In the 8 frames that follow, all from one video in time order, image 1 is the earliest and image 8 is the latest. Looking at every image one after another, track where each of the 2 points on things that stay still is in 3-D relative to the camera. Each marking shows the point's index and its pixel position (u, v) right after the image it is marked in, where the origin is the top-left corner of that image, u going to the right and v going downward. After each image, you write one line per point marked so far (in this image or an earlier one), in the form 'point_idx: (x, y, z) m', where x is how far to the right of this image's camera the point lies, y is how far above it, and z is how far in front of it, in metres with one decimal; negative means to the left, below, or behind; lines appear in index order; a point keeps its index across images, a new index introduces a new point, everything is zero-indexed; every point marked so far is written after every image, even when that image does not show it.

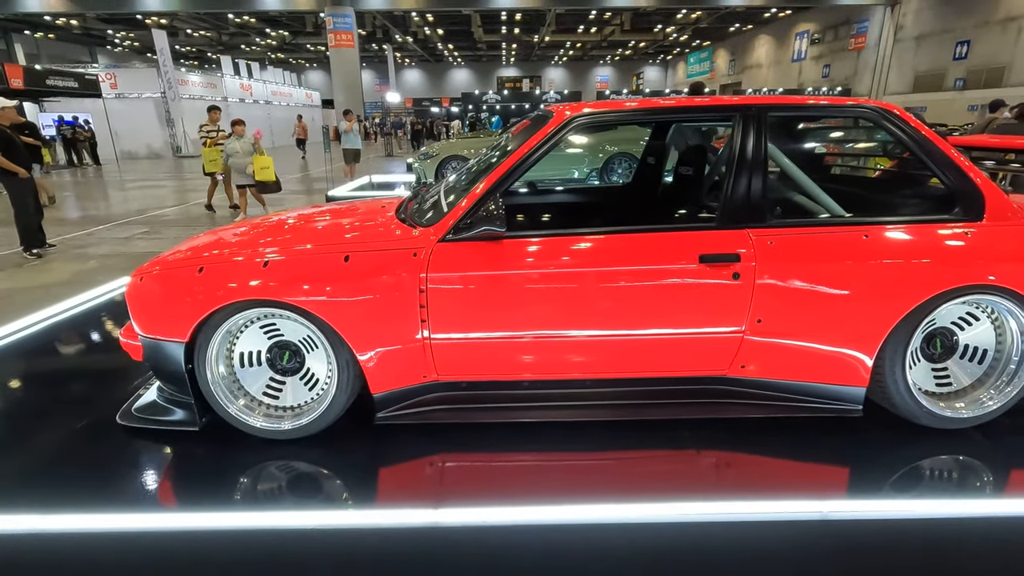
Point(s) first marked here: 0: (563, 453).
0: (+0.2, -0.7, +2.2) m
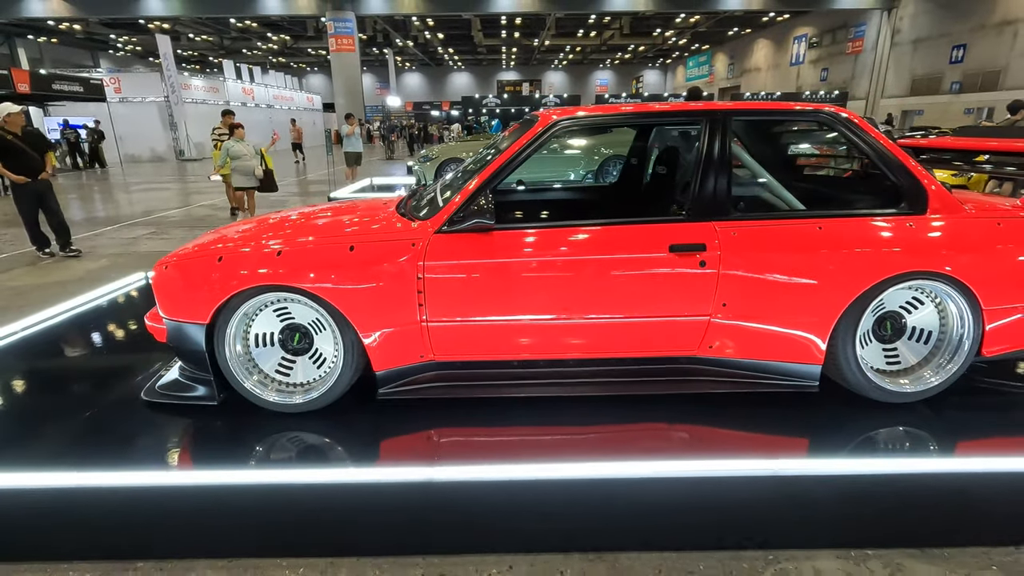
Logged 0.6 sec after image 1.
0: (+0.2, -0.6, +2.4) m
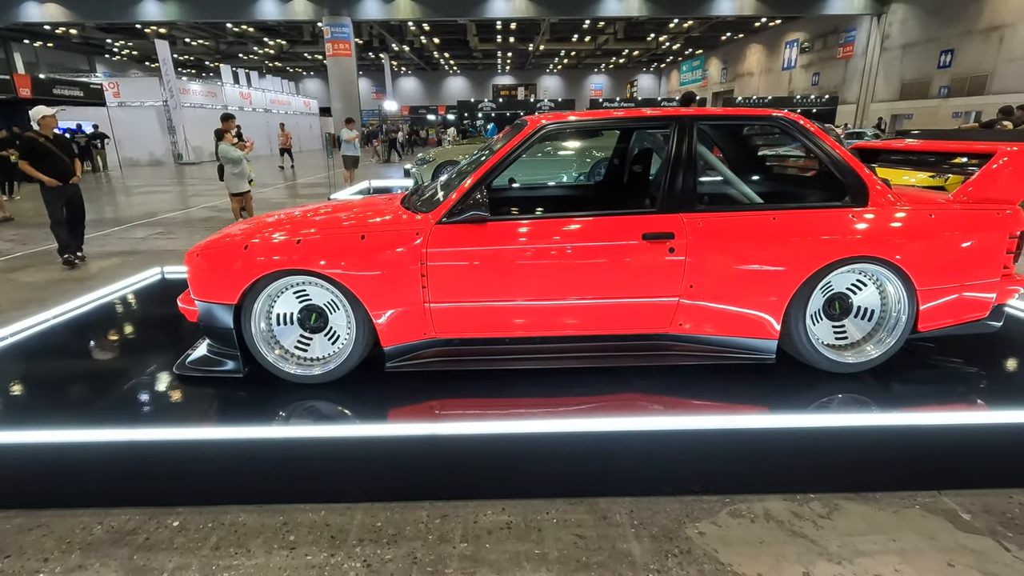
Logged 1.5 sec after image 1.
0: (+0.1, -0.5, +2.7) m
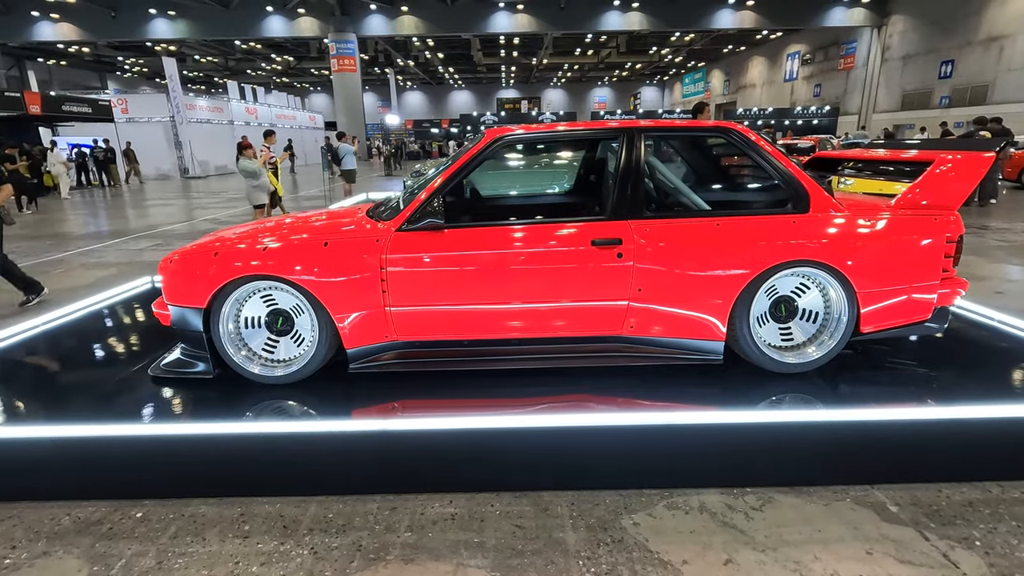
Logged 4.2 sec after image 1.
0: (-0.1, -0.6, +2.8) m
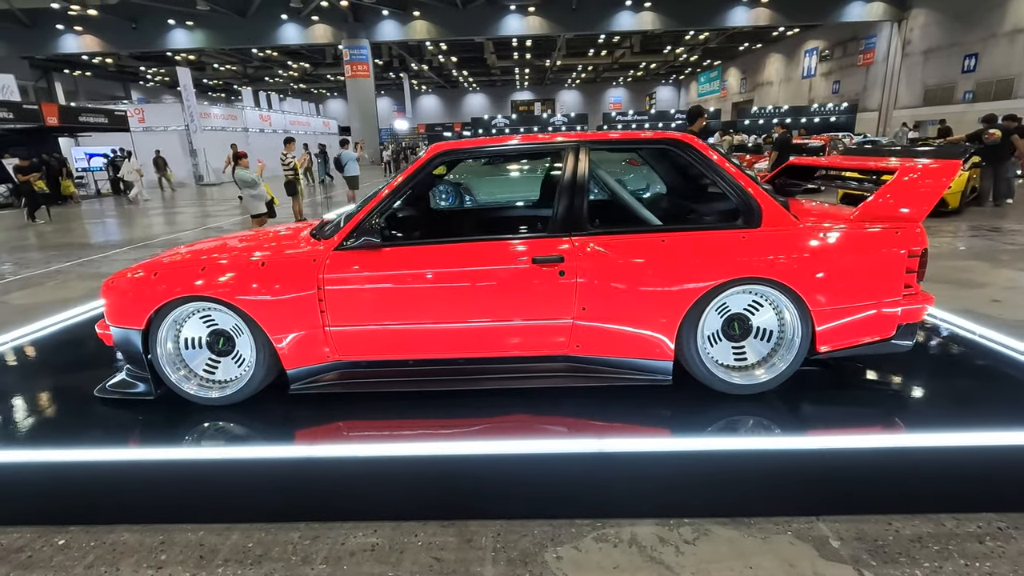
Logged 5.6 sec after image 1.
0: (-0.4, -0.7, +2.7) m
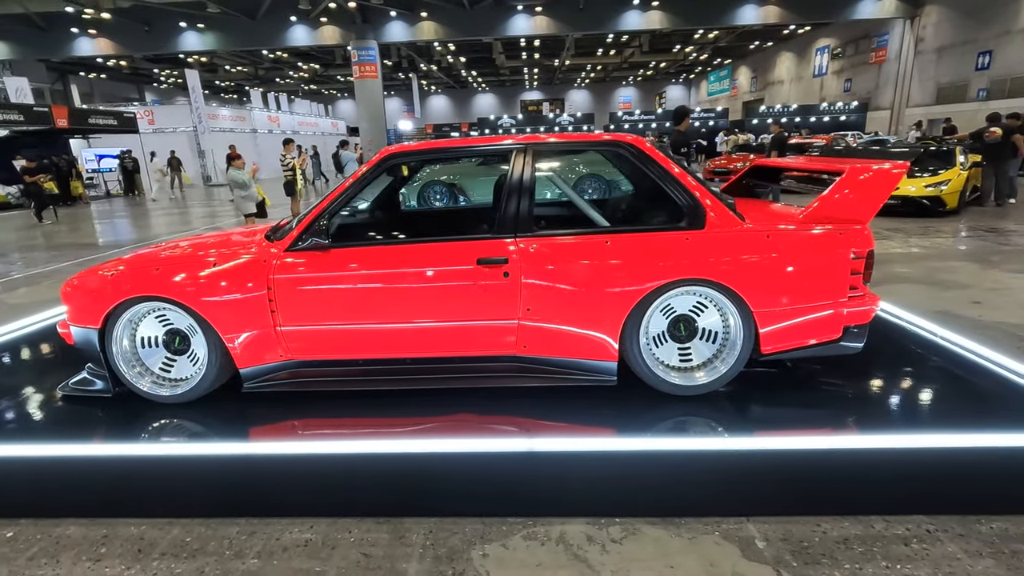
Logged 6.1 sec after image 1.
0: (-0.6, -0.7, +2.8) m
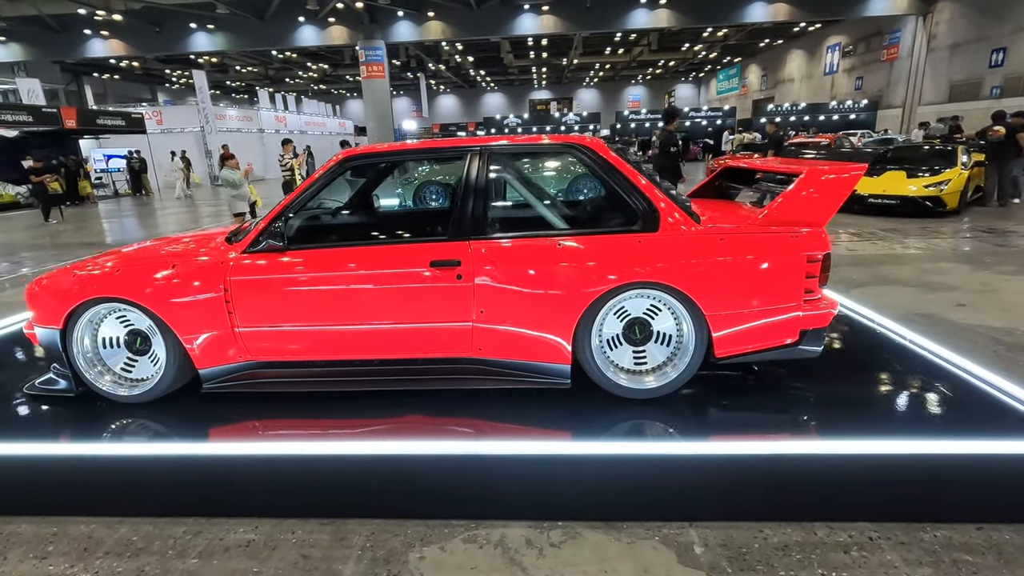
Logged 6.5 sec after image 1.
0: (-0.9, -0.7, +2.8) m
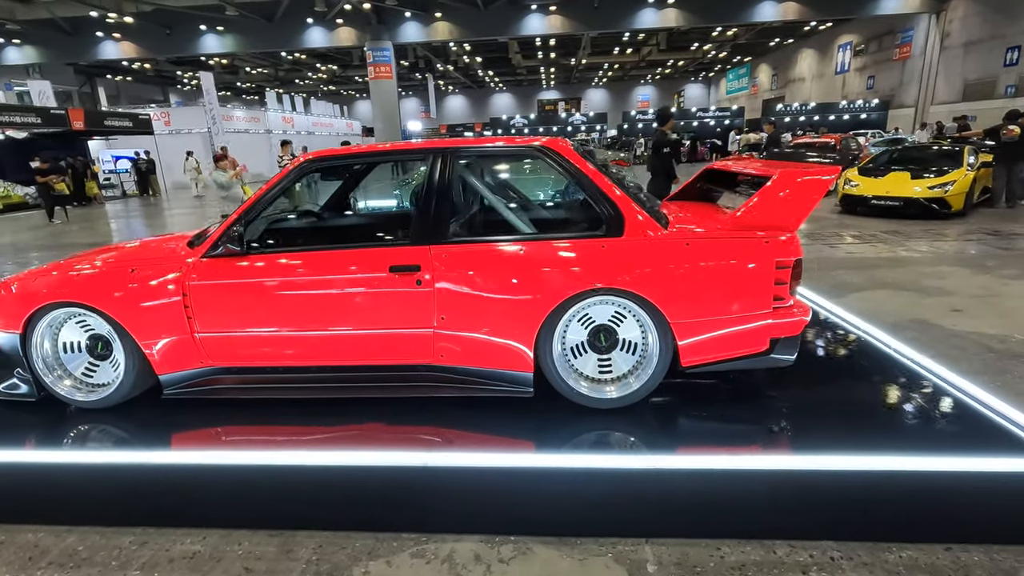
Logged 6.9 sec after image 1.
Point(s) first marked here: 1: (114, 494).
0: (-1.0, -0.7, +2.7) m
1: (-1.8, -0.9, +2.4) m
